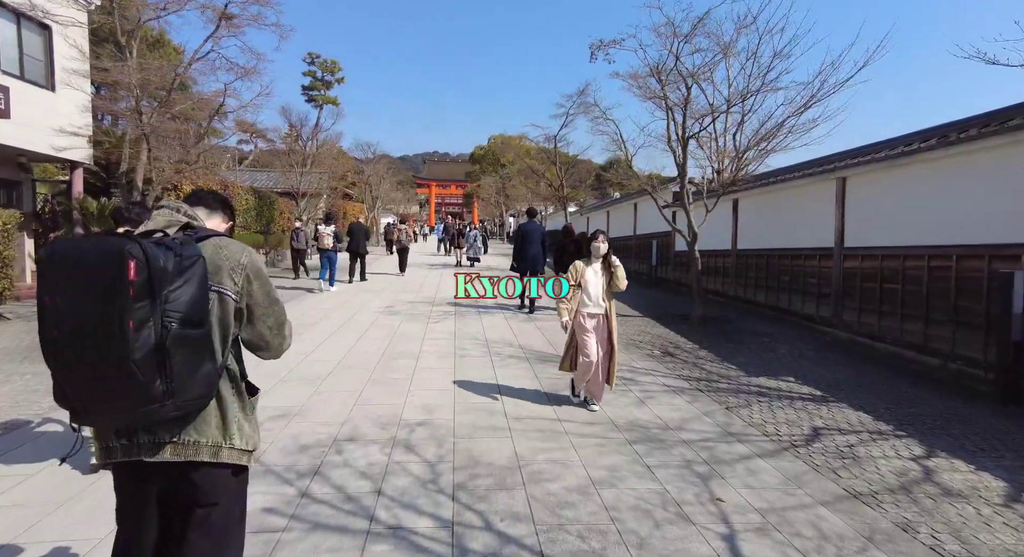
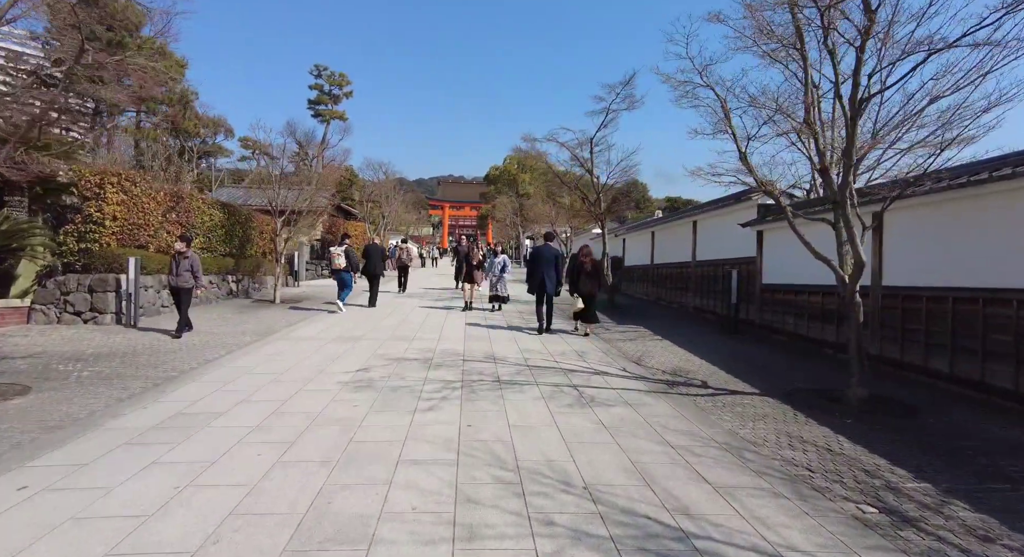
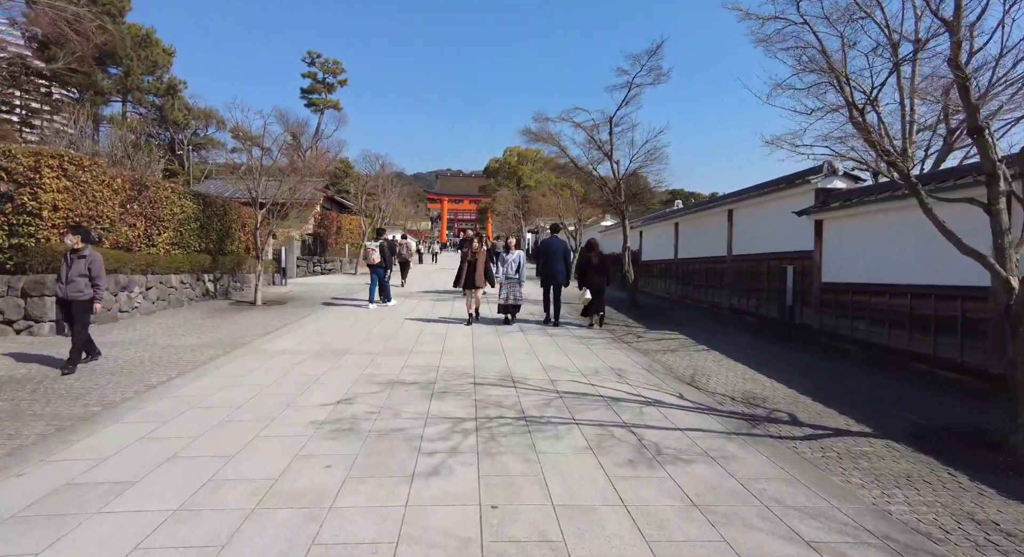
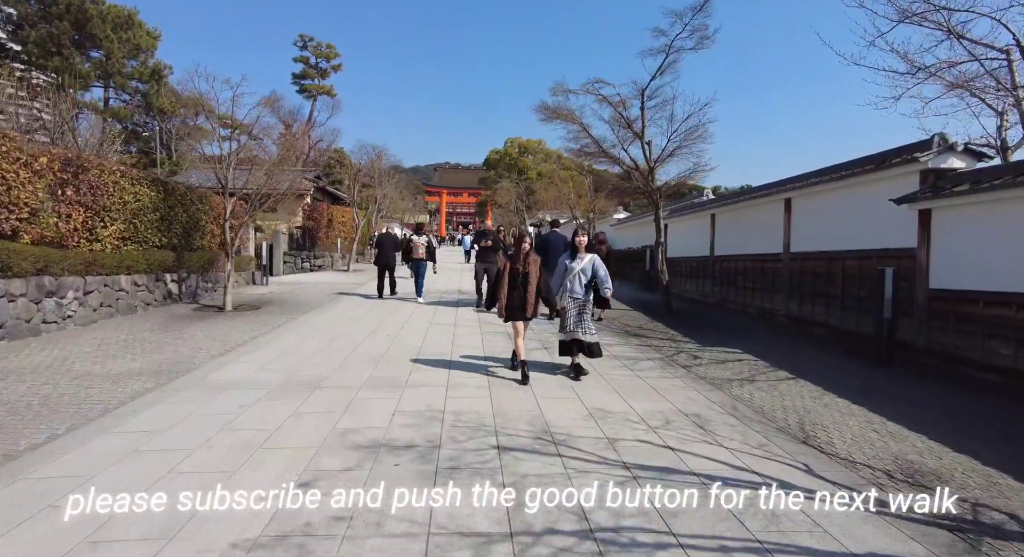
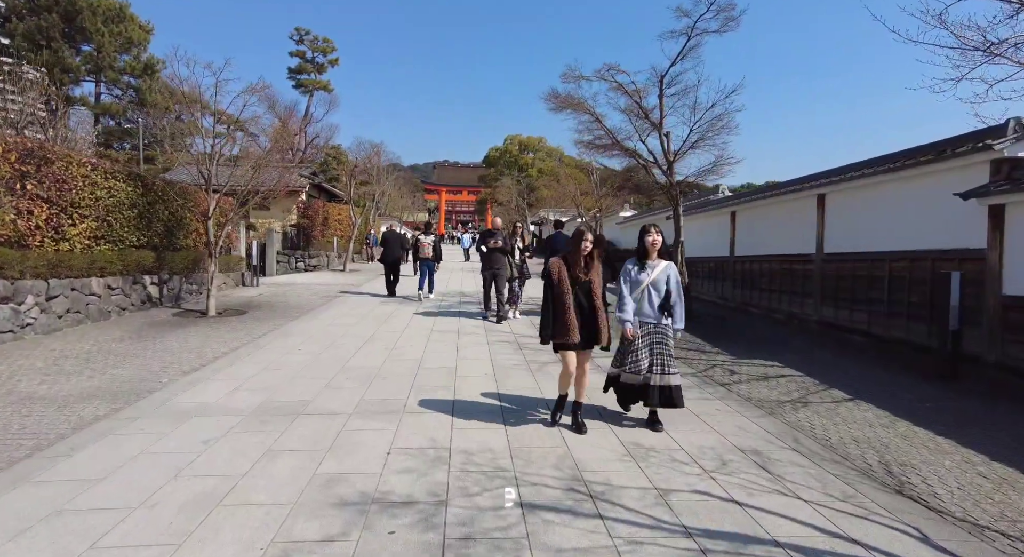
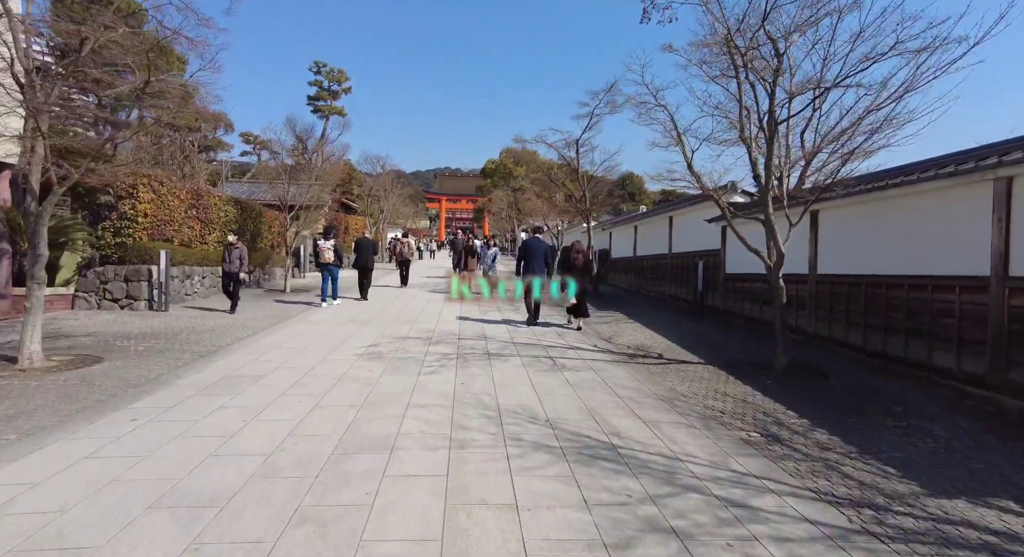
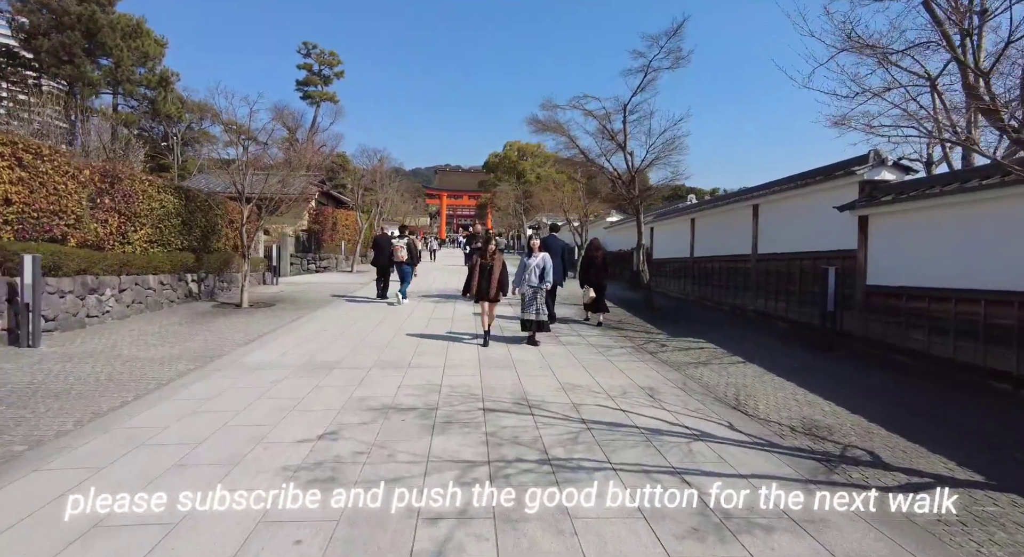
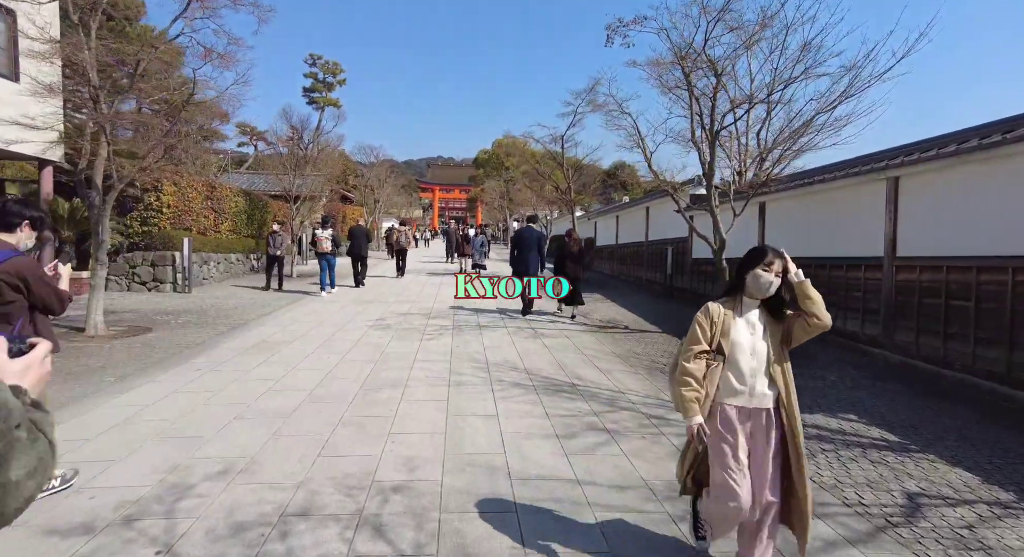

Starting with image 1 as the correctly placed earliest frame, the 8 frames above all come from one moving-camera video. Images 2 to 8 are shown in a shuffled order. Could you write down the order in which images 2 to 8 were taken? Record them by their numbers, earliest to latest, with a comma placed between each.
8, 6, 2, 3, 7, 4, 5
